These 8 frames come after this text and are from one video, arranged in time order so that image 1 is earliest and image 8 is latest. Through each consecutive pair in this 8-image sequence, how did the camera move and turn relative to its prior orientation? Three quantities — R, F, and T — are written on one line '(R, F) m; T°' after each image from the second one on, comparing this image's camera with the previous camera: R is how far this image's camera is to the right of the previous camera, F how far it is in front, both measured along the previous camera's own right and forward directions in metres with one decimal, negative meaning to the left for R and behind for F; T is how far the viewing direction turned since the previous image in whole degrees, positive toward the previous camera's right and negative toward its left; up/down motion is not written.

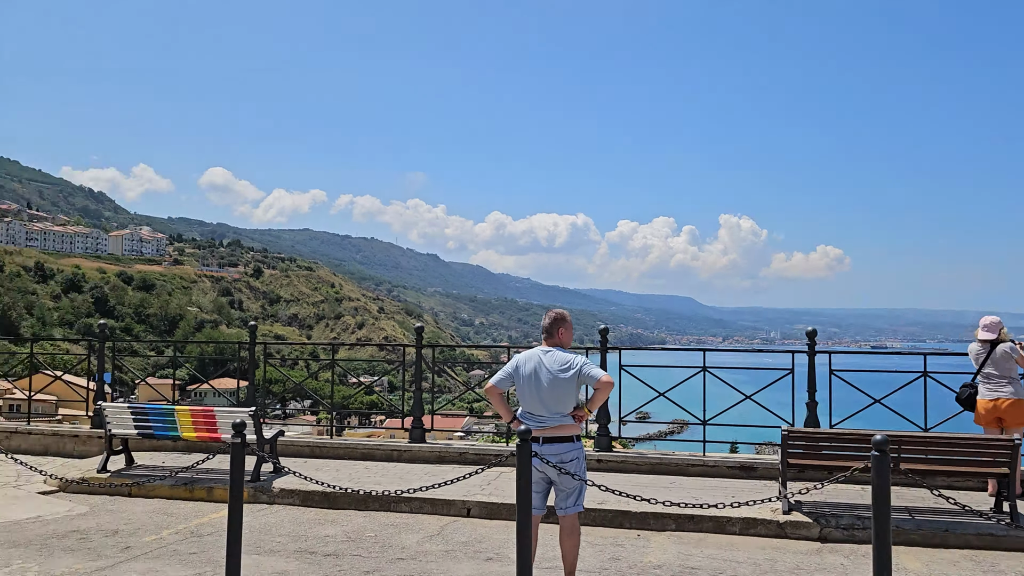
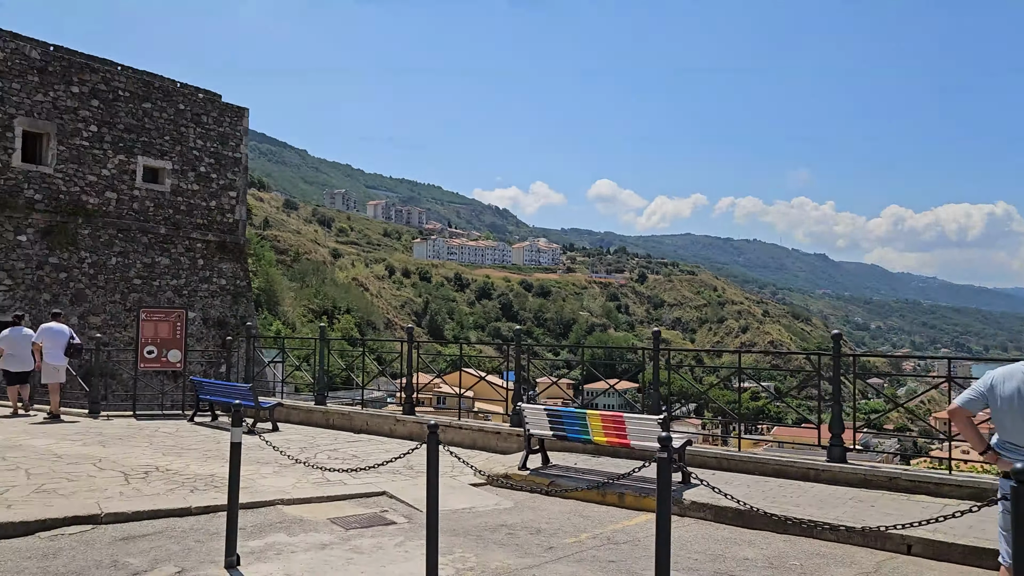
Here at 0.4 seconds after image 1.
(-0.2, +0.2) m; -26°
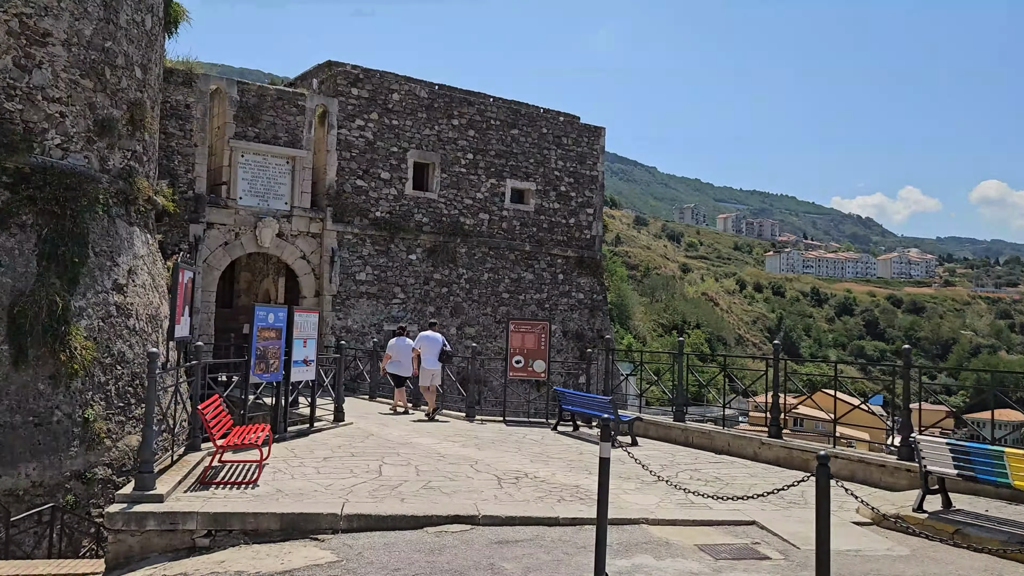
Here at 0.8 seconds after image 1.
(-0.2, +0.2) m; -23°
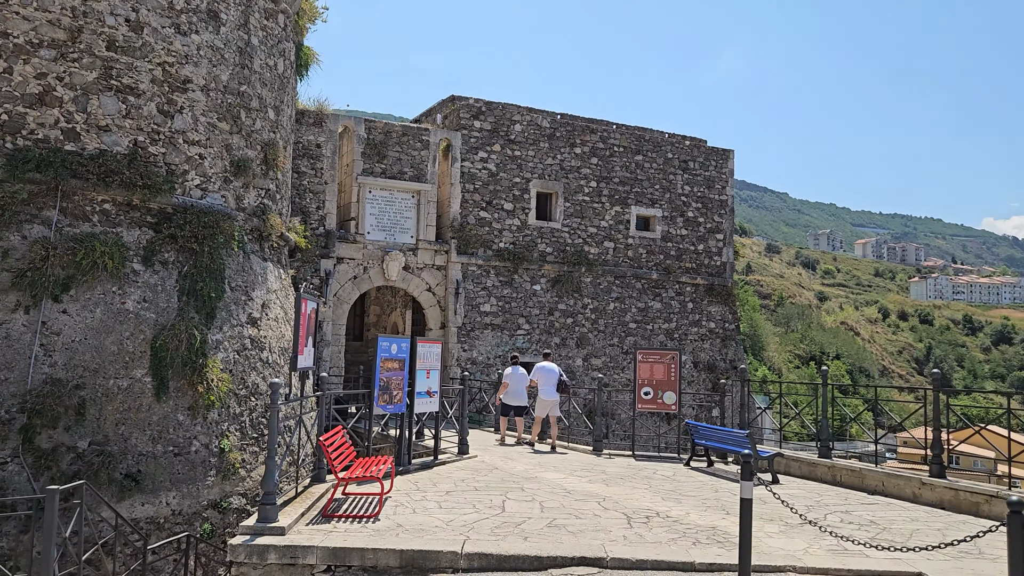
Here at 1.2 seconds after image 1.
(0.0, +0.3) m; -9°
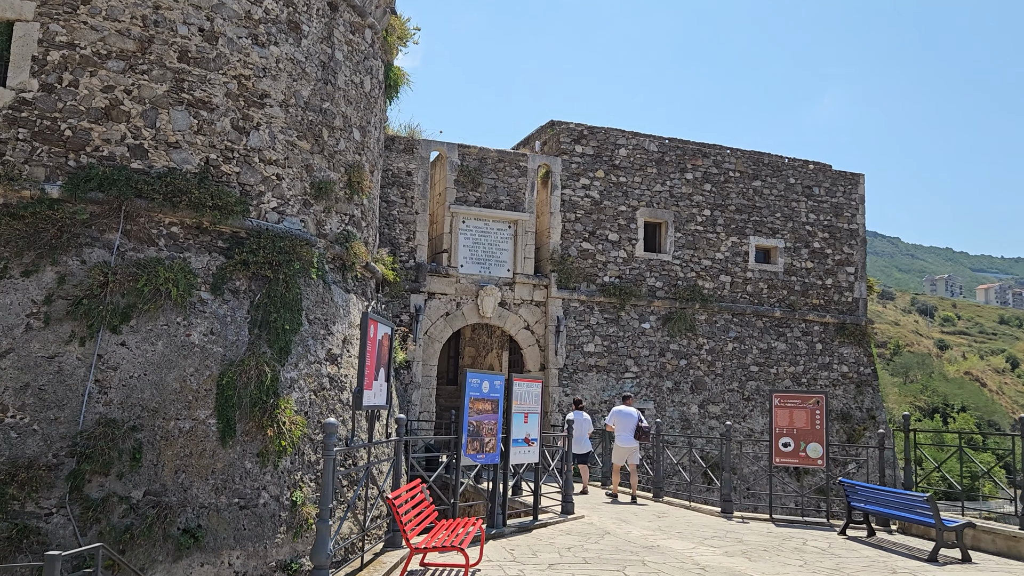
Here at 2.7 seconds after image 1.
(-0.1, +1.2) m; -7°
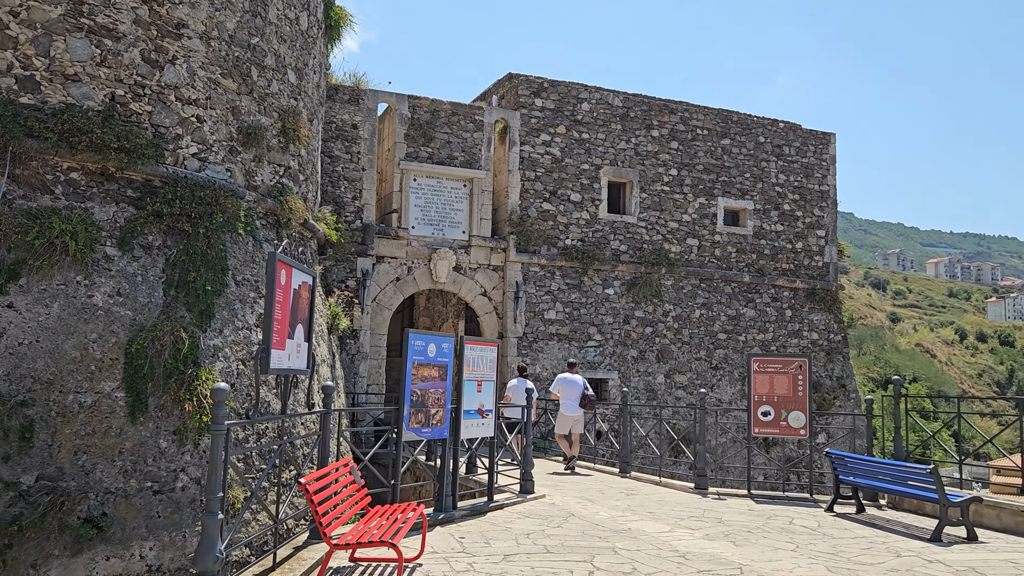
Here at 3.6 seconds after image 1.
(+0.1, +0.8) m; +3°
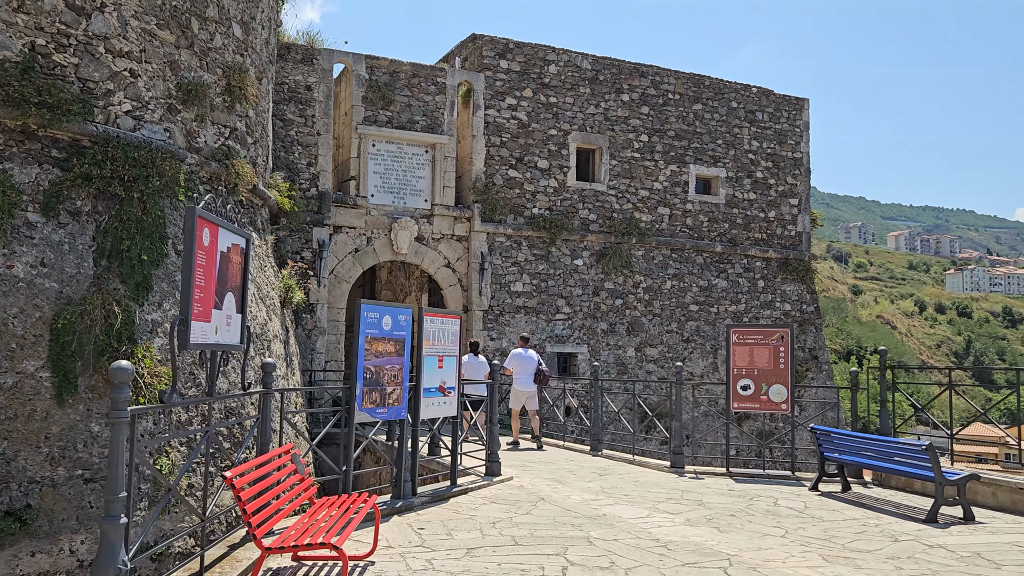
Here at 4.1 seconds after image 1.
(0.0, +0.5) m; +2°
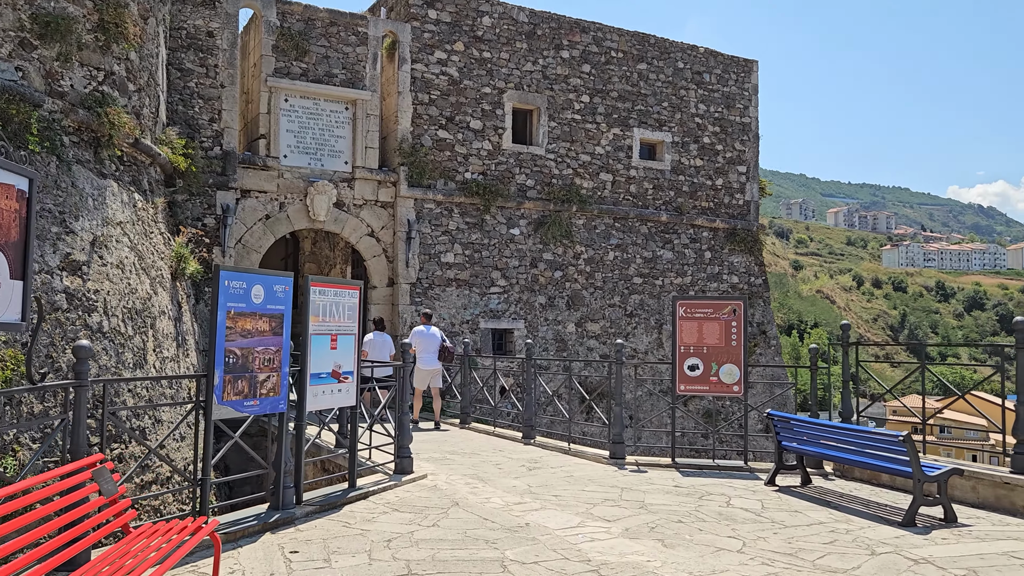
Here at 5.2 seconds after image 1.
(+0.2, +0.9) m; +4°
